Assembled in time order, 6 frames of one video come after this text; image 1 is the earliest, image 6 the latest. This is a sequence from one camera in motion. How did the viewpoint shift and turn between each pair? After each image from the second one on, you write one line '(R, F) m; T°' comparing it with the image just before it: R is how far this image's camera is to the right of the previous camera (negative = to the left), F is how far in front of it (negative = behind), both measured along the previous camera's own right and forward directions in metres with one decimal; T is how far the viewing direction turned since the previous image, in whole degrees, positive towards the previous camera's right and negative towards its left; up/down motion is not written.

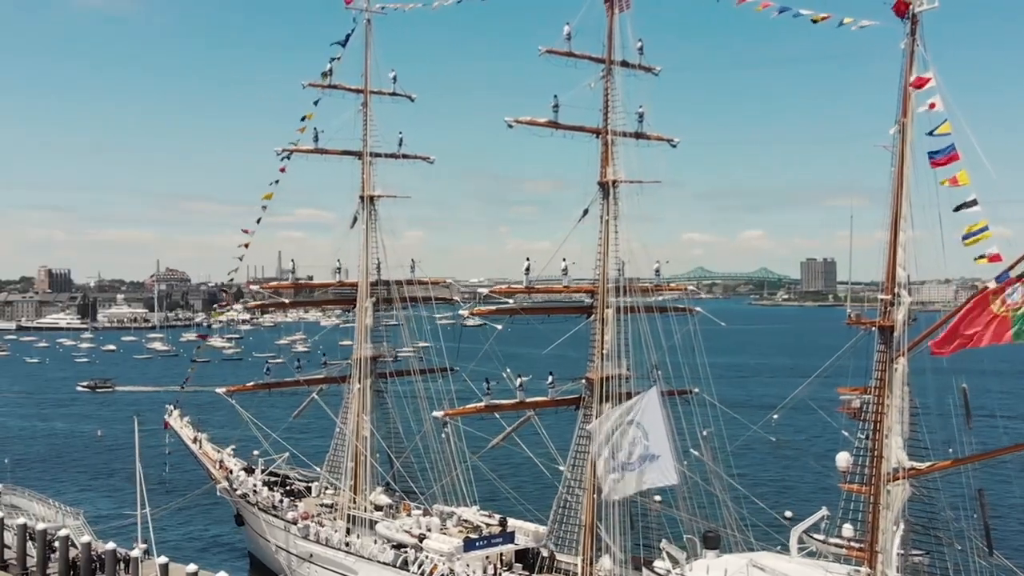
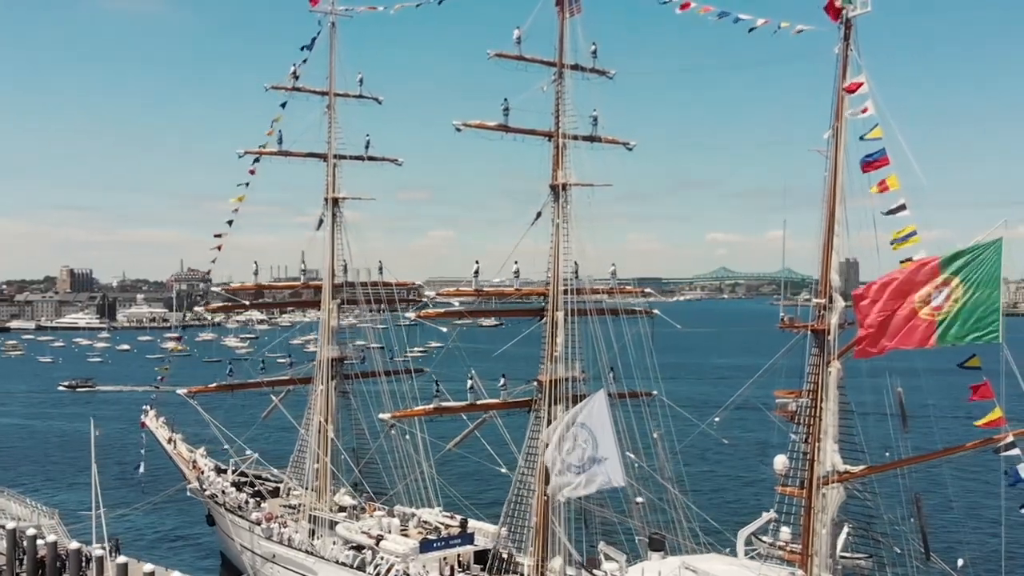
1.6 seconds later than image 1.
(+1.0, -0.1) m; +1°
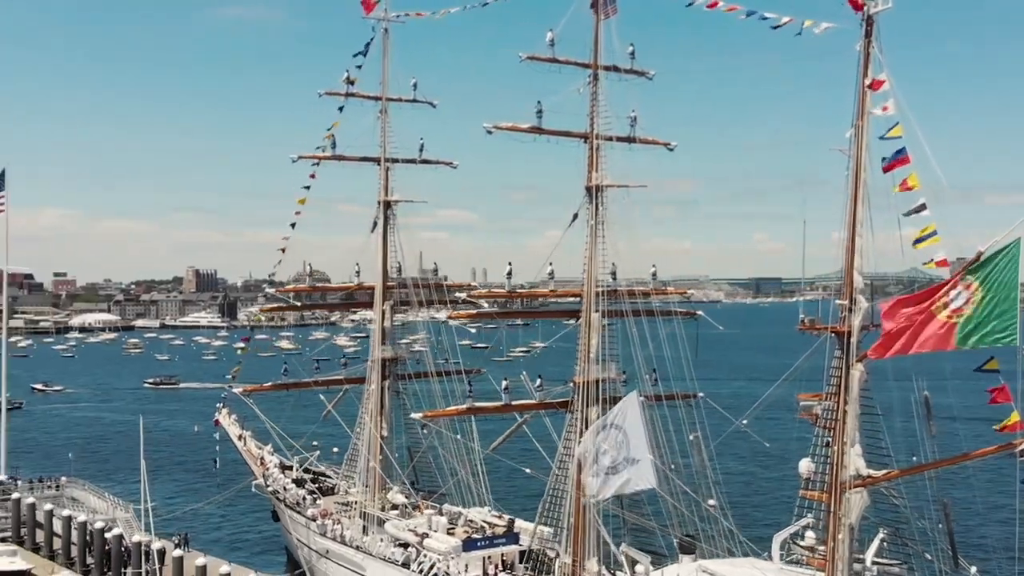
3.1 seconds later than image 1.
(+1.2, -0.1) m; -5°
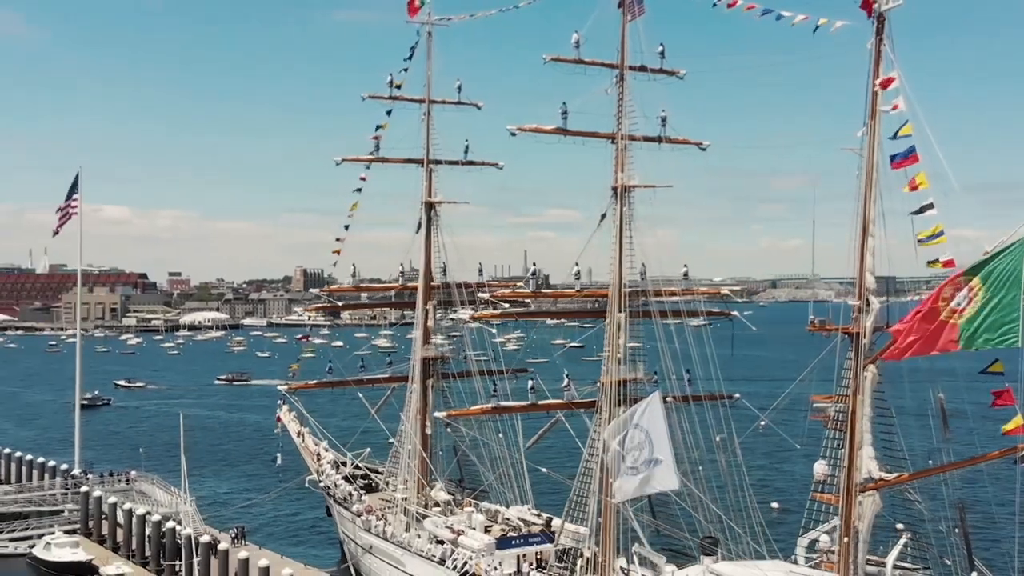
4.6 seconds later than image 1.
(+1.2, -0.2) m; -4°
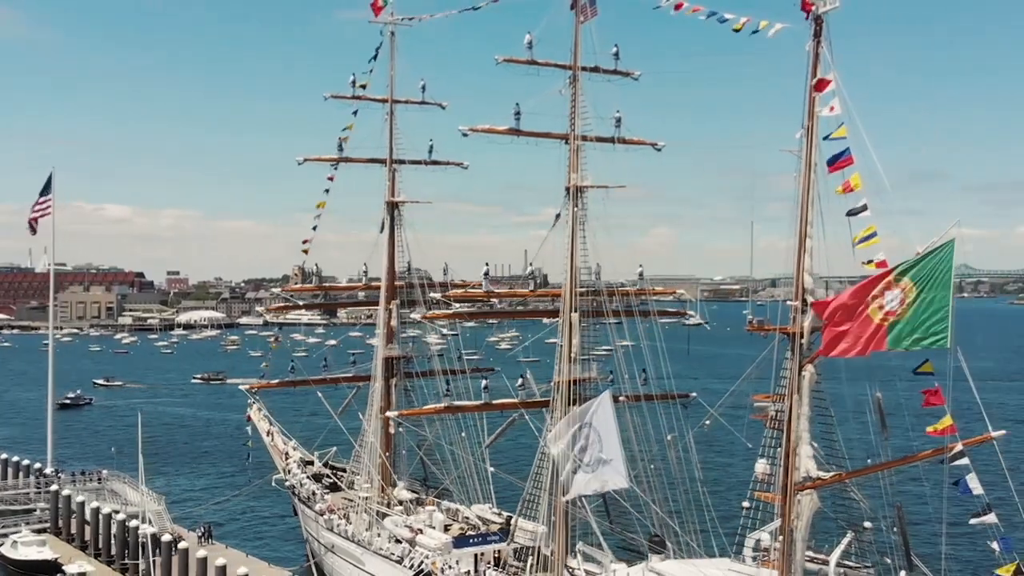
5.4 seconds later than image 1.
(+0.7, -0.1) m; +1°
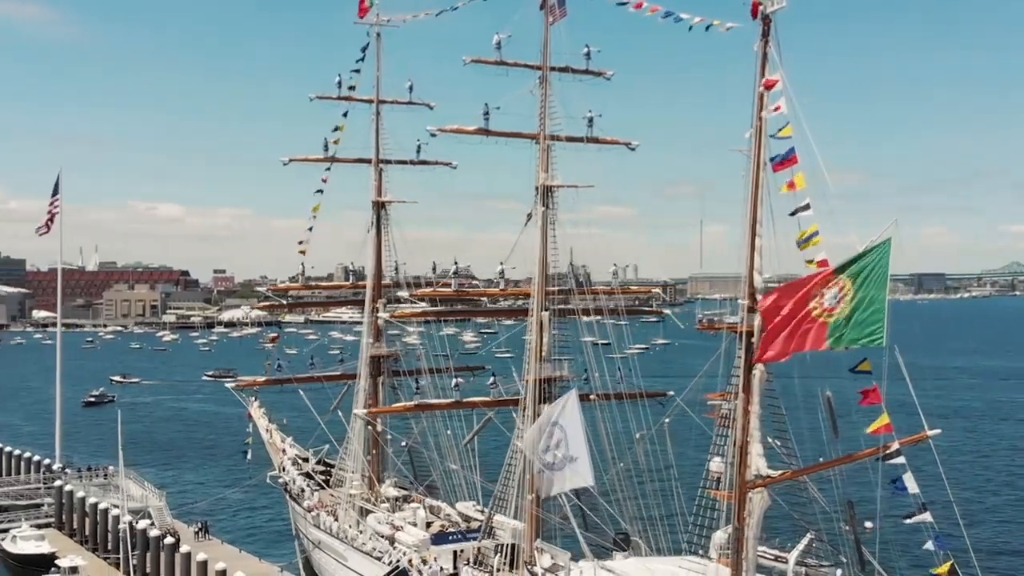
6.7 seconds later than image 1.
(+1.2, -0.2) m; -1°
